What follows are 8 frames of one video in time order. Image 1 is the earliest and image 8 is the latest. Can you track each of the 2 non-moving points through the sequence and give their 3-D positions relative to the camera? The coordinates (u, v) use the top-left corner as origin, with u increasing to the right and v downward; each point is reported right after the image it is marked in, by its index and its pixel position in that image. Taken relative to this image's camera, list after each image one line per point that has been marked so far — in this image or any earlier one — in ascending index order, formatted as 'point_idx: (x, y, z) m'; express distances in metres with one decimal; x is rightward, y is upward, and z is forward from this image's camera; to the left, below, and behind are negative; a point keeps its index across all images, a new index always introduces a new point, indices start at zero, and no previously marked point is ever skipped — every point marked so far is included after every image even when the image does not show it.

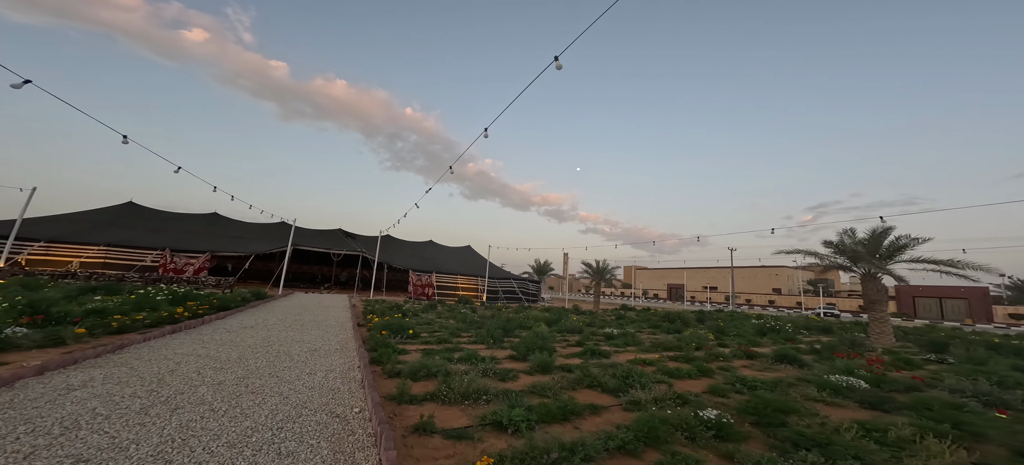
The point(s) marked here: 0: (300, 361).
0: (-3.7, -2.3, +6.0) m
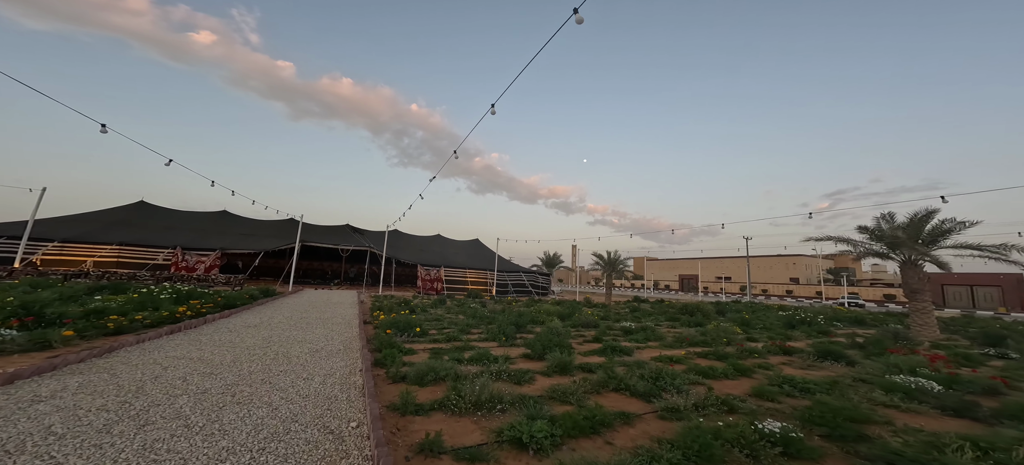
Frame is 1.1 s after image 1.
0: (-3.5, -2.1, +5.6) m
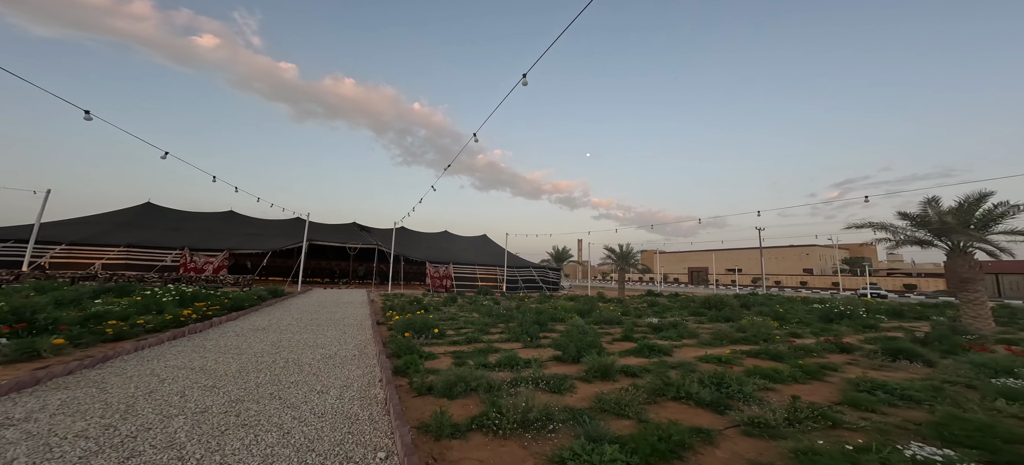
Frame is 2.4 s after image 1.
0: (-2.9, -2.0, +5.0) m
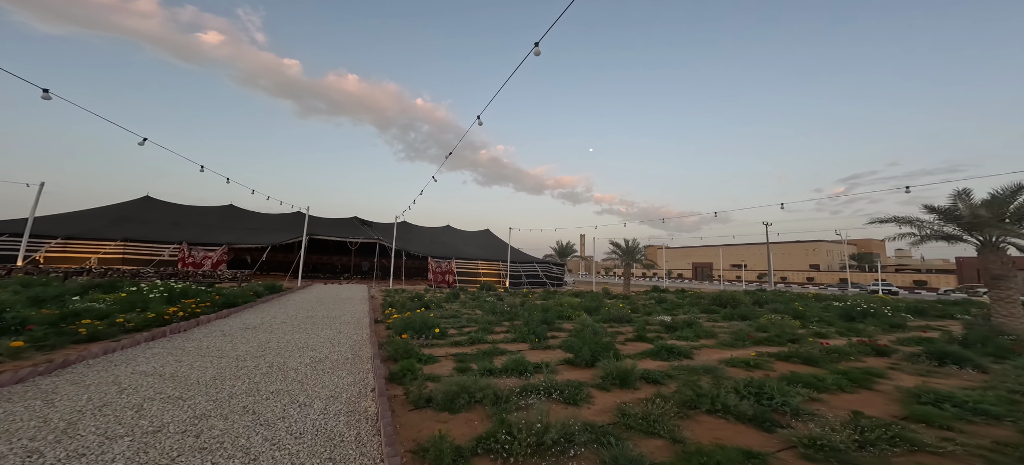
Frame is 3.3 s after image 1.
0: (-2.8, -1.9, +4.4) m
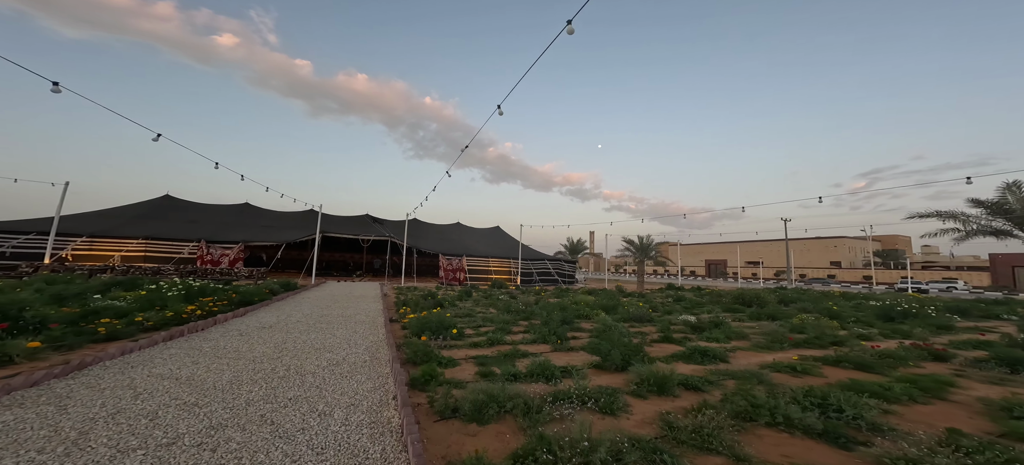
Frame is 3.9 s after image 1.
0: (-2.4, -1.9, +4.2) m
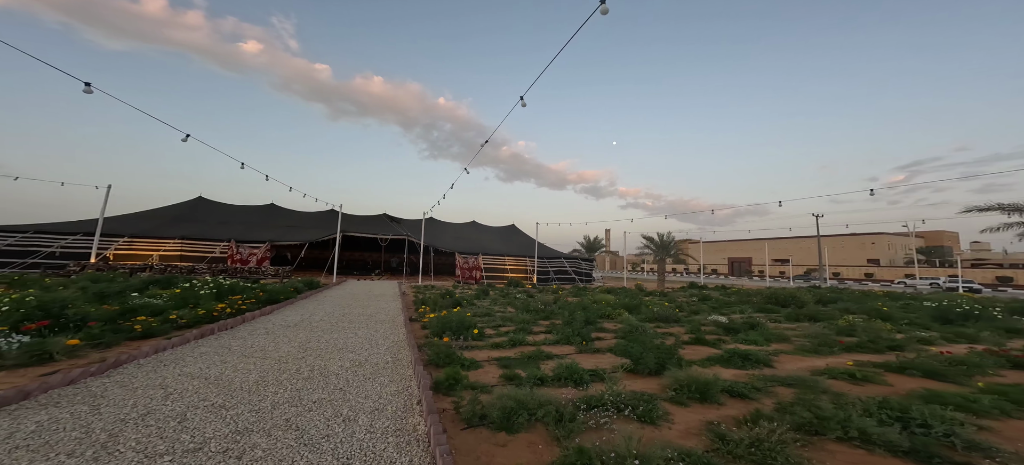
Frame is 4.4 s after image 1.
0: (-2.1, -1.9, +4.1) m
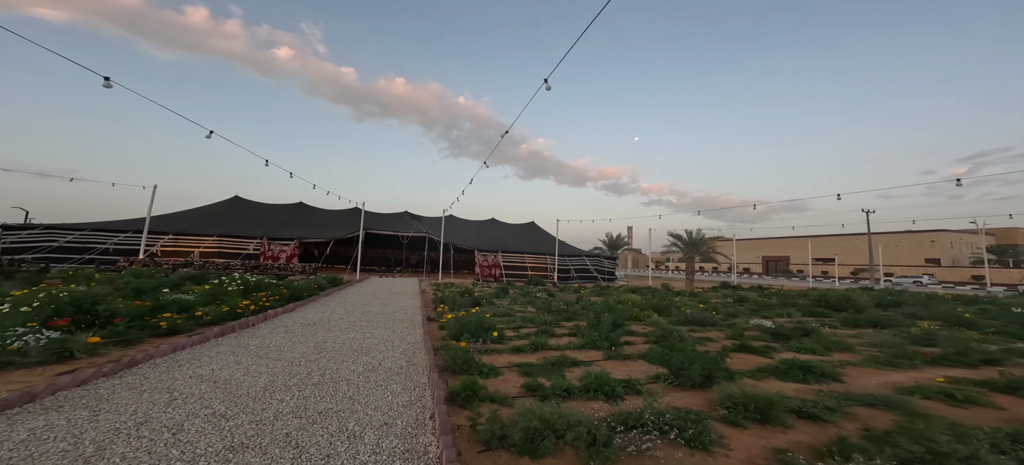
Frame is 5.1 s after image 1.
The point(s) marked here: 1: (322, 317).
0: (-1.8, -1.8, +3.8) m
1: (-4.7, -2.1, +8.7) m
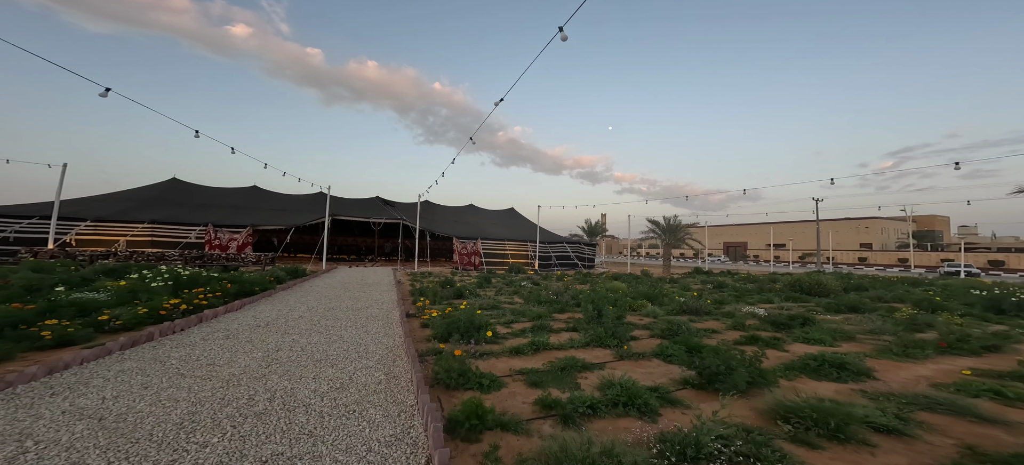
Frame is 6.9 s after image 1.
0: (-1.6, -1.6, +2.7) m
1: (-5.0, -1.8, +7.3) m
